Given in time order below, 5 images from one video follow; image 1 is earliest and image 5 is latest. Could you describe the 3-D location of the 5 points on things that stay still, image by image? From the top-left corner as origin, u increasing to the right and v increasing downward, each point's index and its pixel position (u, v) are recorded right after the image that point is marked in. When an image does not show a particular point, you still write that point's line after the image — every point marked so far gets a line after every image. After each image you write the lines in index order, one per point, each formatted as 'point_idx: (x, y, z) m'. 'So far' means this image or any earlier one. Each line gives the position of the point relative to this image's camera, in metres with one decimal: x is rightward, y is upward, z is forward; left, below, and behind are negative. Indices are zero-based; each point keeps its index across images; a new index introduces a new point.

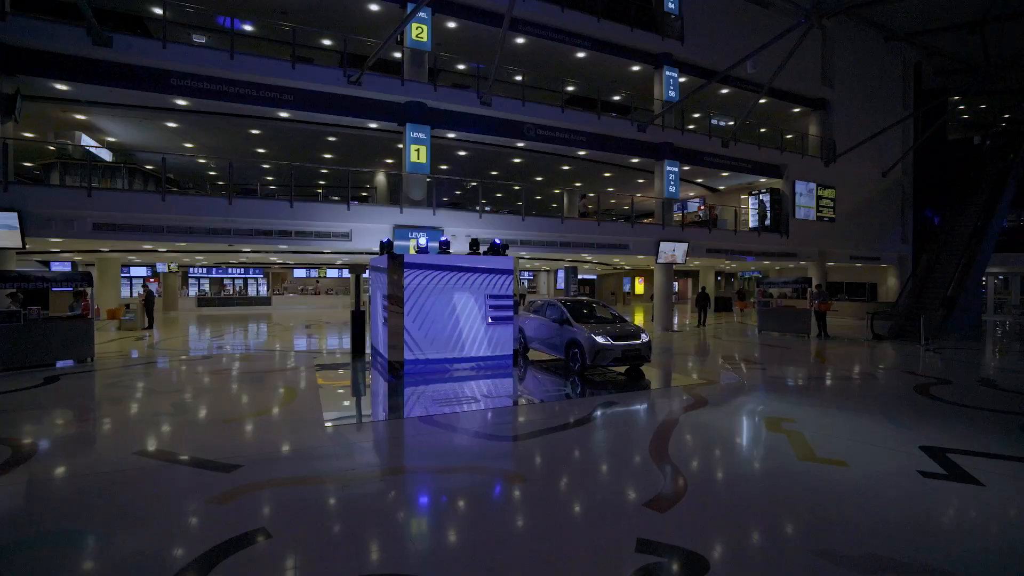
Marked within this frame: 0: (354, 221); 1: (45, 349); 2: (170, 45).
0: (-5.1, +2.1, +18.8) m
1: (-12.3, -1.6, +15.4) m
2: (-9.5, +6.8, +16.5) m
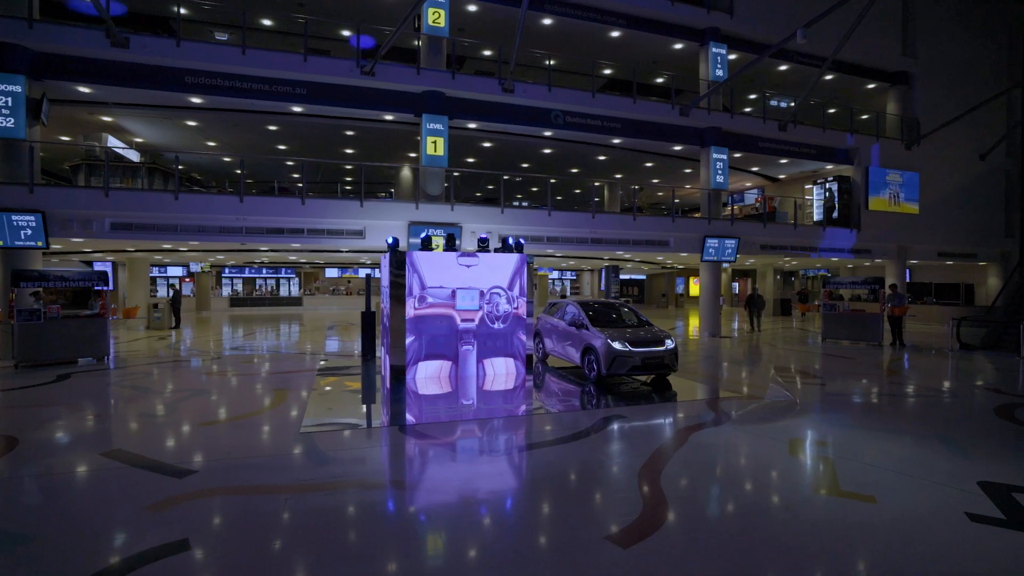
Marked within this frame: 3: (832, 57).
0: (-4.5, +2.1, +18.0) m
1: (-12.0, -1.6, +15.5) m
2: (-9.1, +6.8, +16.3) m
3: (+10.6, +7.7, +19.4) m
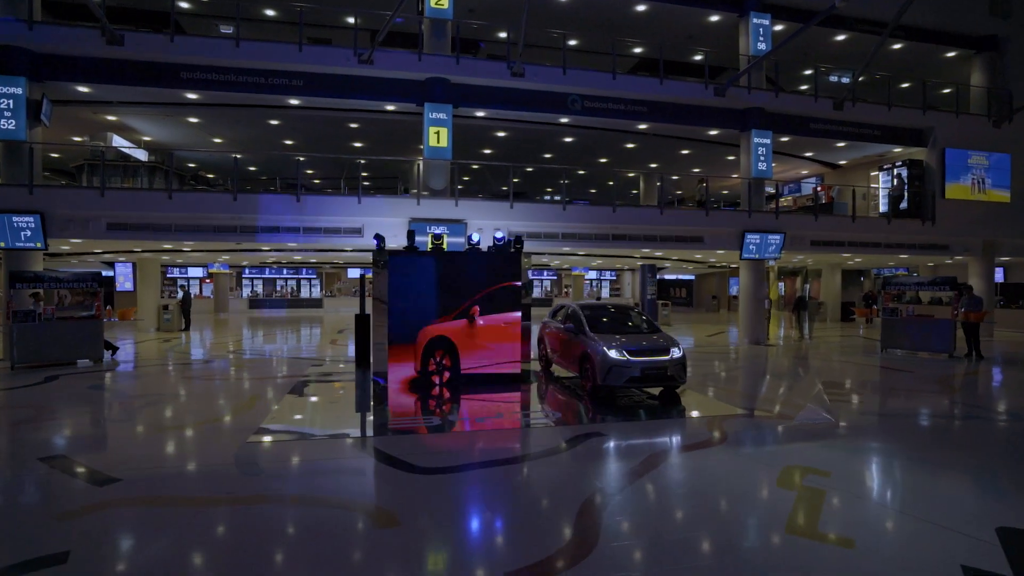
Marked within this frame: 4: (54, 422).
0: (-4.2, +2.1, +16.9) m
1: (-12.0, -1.7, +15.3) m
2: (-9.1, +6.8, +15.8) m
3: (+10.9, +7.6, +16.6) m
4: (-9.3, -2.8, +11.8) m
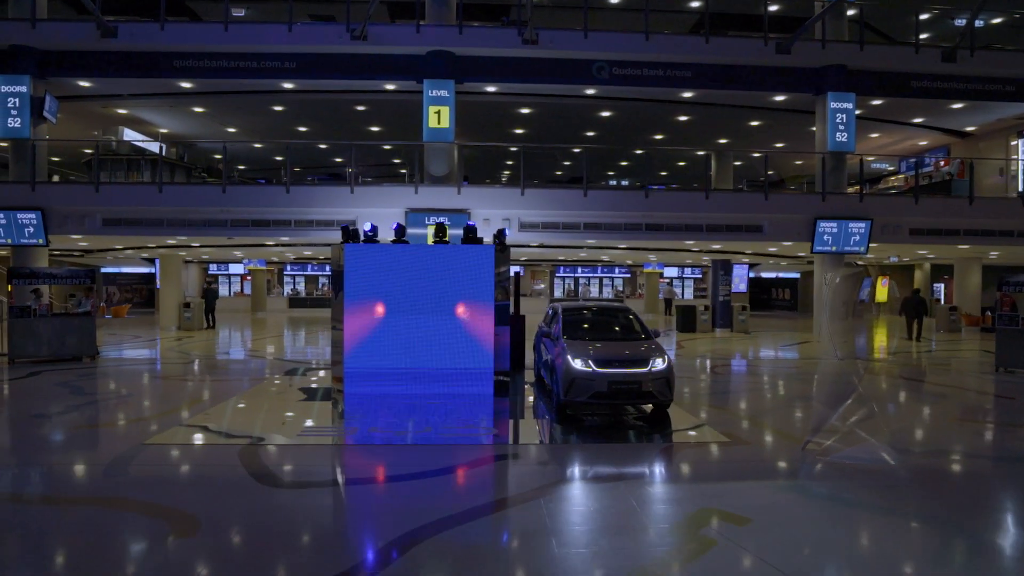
0: (-4.0, +2.1, +15.4) m
1: (-11.9, -1.6, +15.3) m
2: (-8.9, +6.8, +15.2) m
3: (+10.9, +7.6, +12.3) m
4: (-9.9, -2.7, +11.4) m
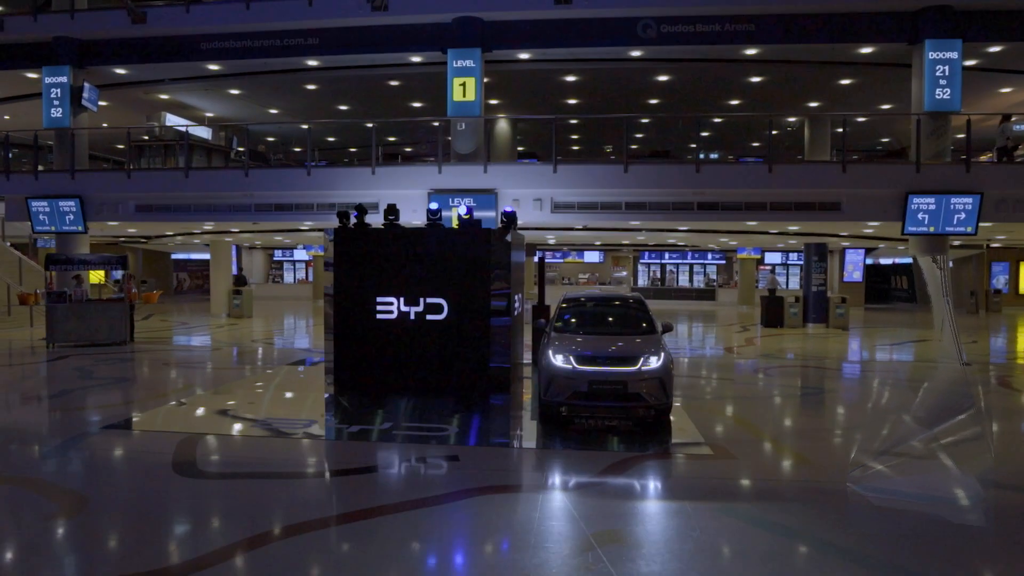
0: (-3.2, +2.4, +14.5) m
1: (-11.1, -1.2, +15.9) m
2: (-8.1, +7.2, +15.1) m
3: (+10.9, +7.7, +8.7) m
4: (-9.8, -2.4, +11.7) m
